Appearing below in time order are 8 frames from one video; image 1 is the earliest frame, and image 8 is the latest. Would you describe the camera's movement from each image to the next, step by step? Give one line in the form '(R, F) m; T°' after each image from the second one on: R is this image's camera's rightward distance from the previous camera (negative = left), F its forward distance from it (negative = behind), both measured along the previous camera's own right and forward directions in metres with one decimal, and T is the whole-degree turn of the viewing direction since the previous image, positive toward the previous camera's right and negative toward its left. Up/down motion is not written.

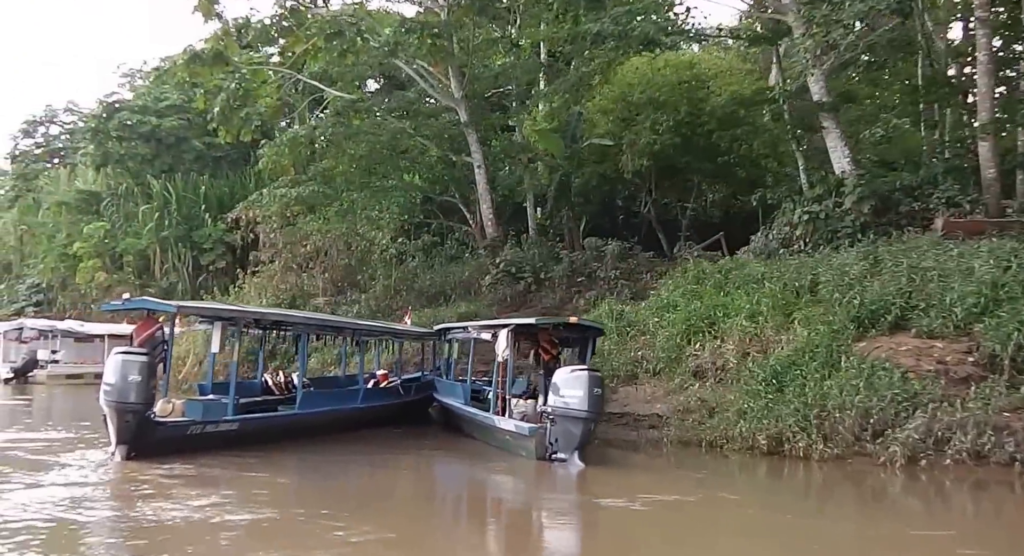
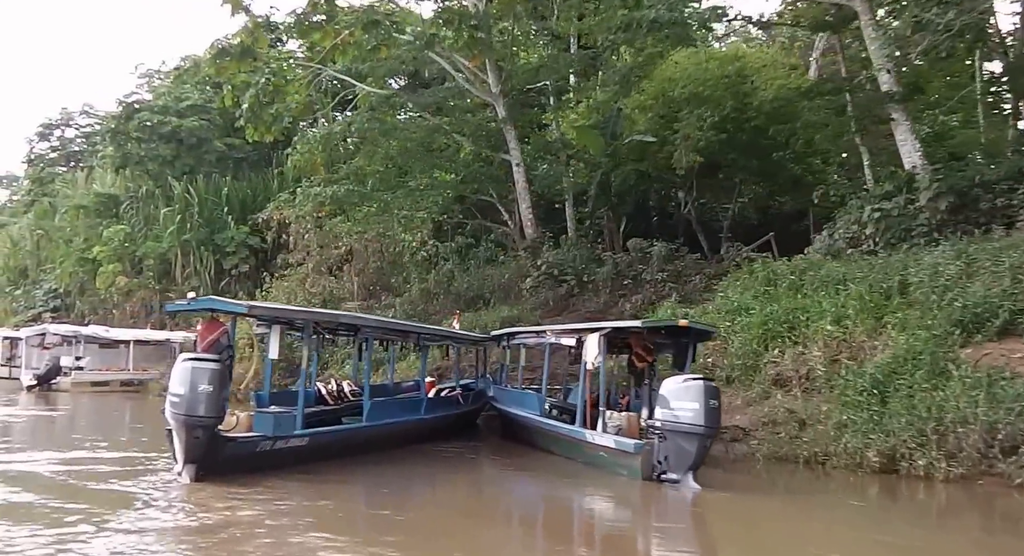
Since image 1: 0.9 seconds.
(-0.8, +0.8) m; -1°
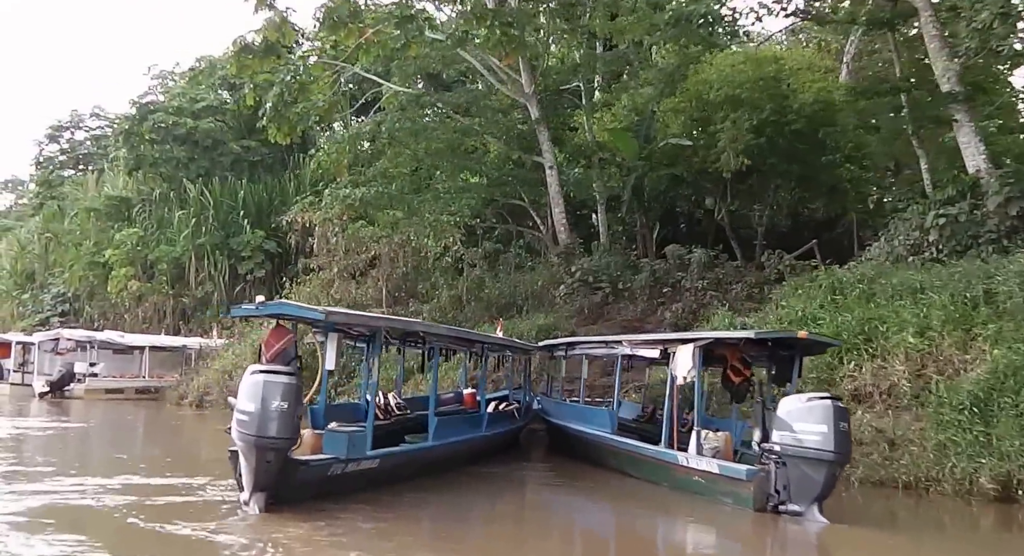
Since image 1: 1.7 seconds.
(-0.7, +0.7) m; 0°
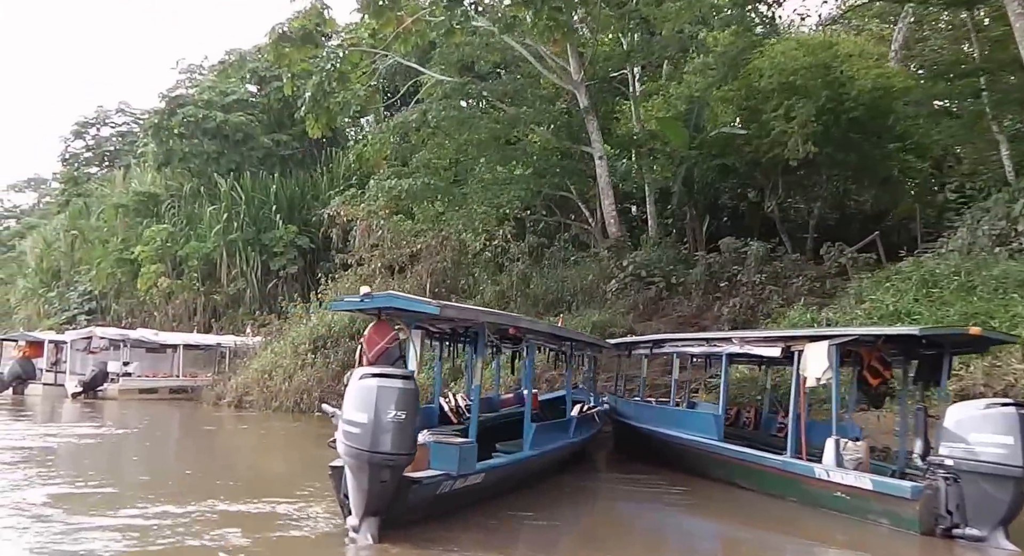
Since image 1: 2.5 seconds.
(-0.7, +0.7) m; -1°
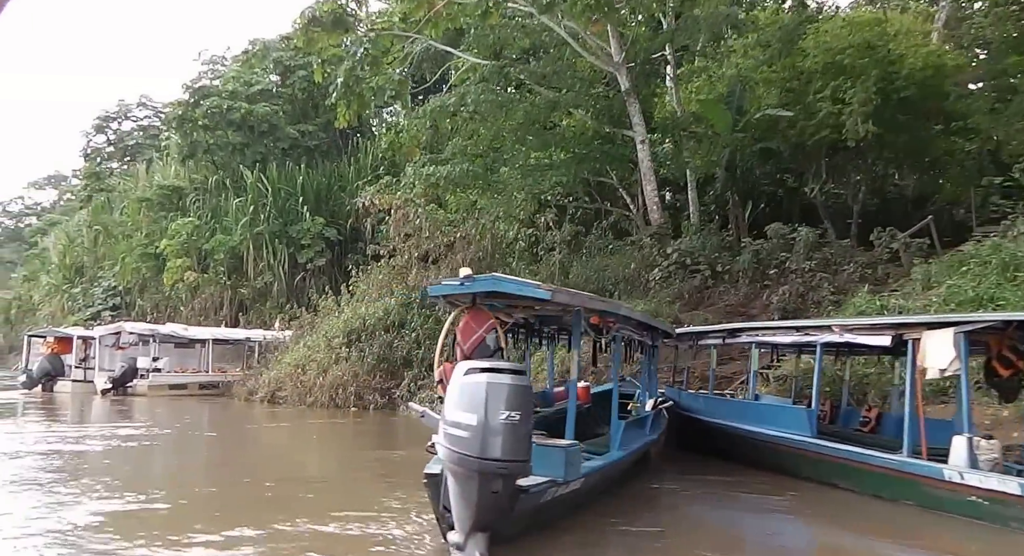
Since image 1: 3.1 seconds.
(-0.5, +0.5) m; -1°
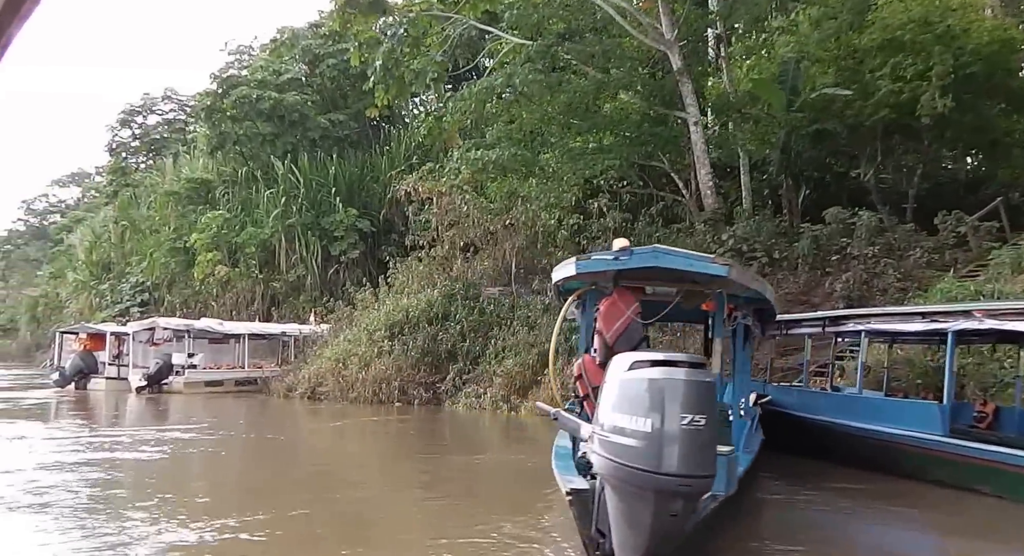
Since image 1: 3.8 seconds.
(-0.6, +0.6) m; -1°
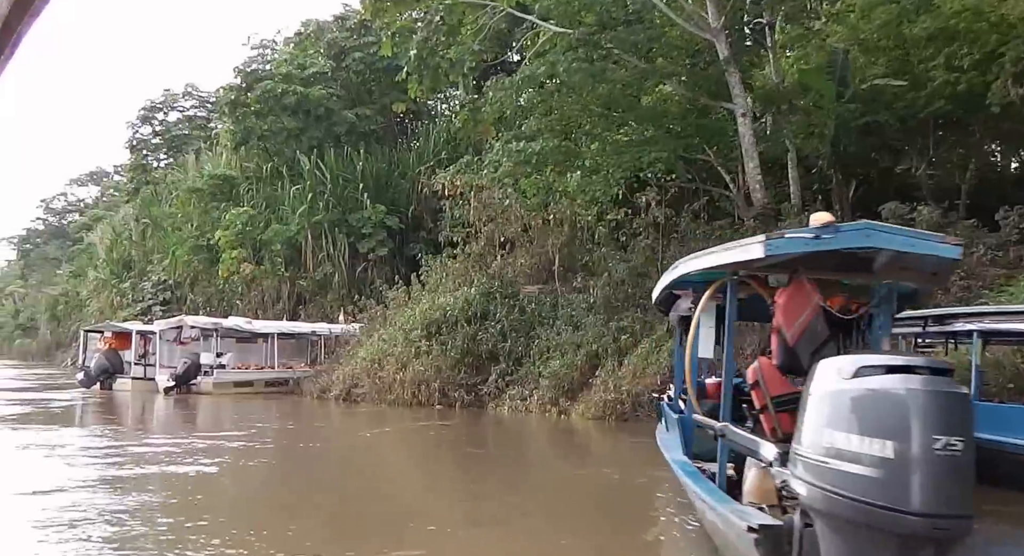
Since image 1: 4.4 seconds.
(-0.5, +0.6) m; -1°
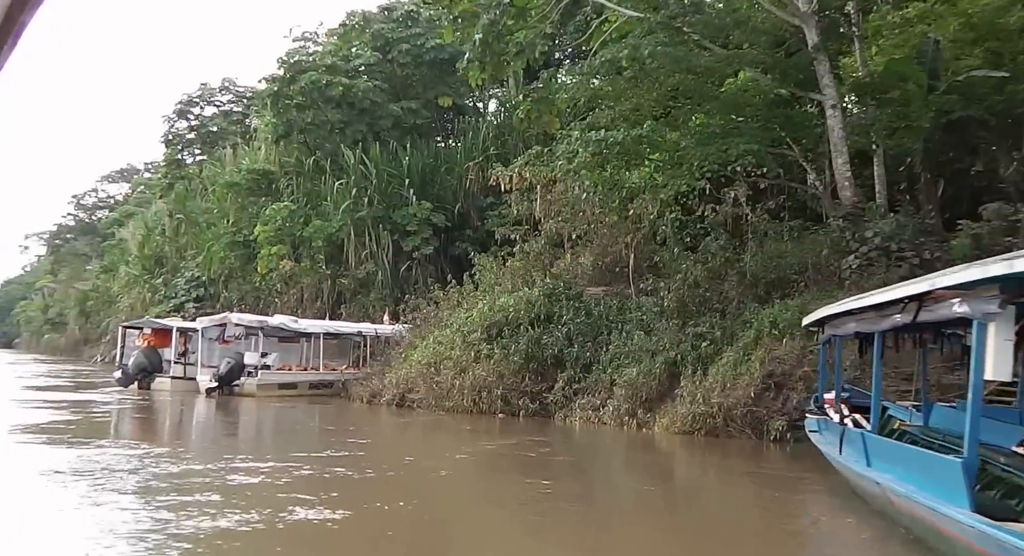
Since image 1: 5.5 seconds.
(-0.8, +0.9) m; -1°
